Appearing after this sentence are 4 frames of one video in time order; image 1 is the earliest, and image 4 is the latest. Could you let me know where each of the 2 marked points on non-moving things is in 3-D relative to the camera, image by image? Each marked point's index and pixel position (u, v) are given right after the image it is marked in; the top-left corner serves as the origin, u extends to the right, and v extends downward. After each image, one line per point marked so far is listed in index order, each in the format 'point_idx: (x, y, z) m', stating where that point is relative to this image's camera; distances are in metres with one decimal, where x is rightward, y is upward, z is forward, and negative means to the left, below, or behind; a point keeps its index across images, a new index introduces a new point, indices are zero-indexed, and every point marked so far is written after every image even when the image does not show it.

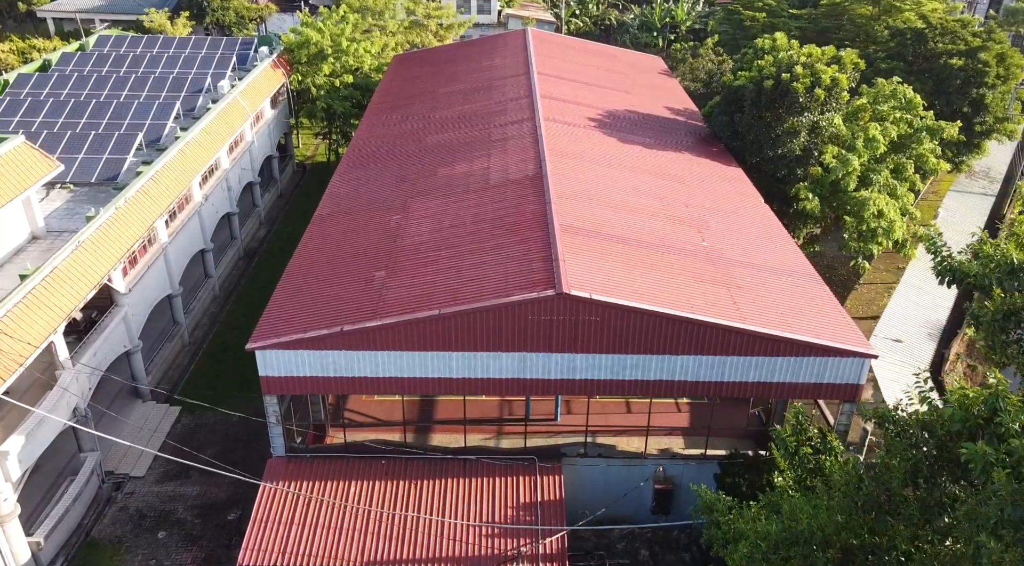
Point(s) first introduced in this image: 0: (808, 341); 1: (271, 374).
0: (+6.4, -1.3, +19.3) m
1: (-5.3, -2.0, +19.9) m
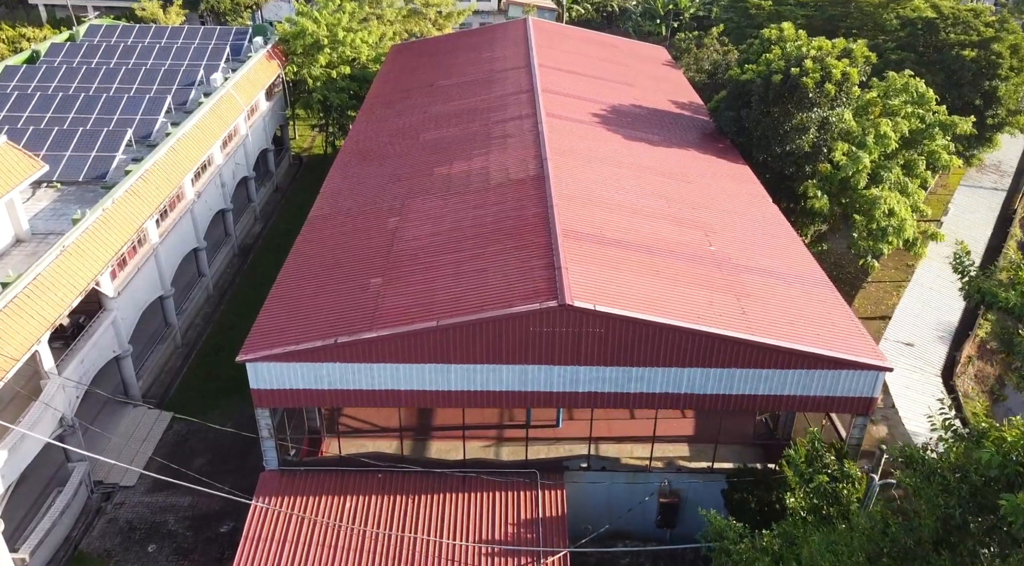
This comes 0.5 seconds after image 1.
0: (+6.4, -1.5, +18.6) m
1: (-5.3, -2.2, +19.2) m
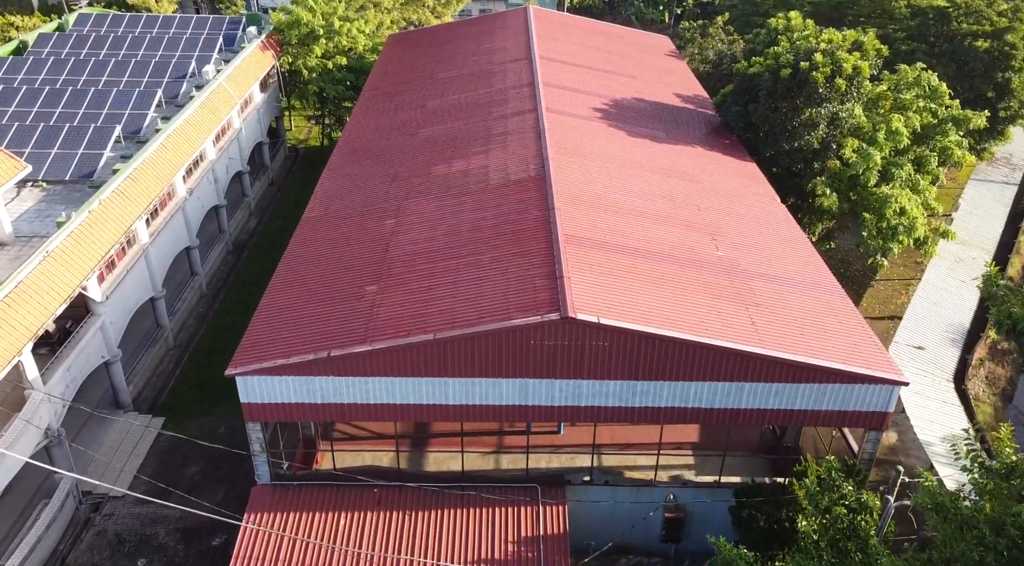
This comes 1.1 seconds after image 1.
0: (+6.4, -1.7, +17.8) m
1: (-5.3, -2.4, +18.4) m
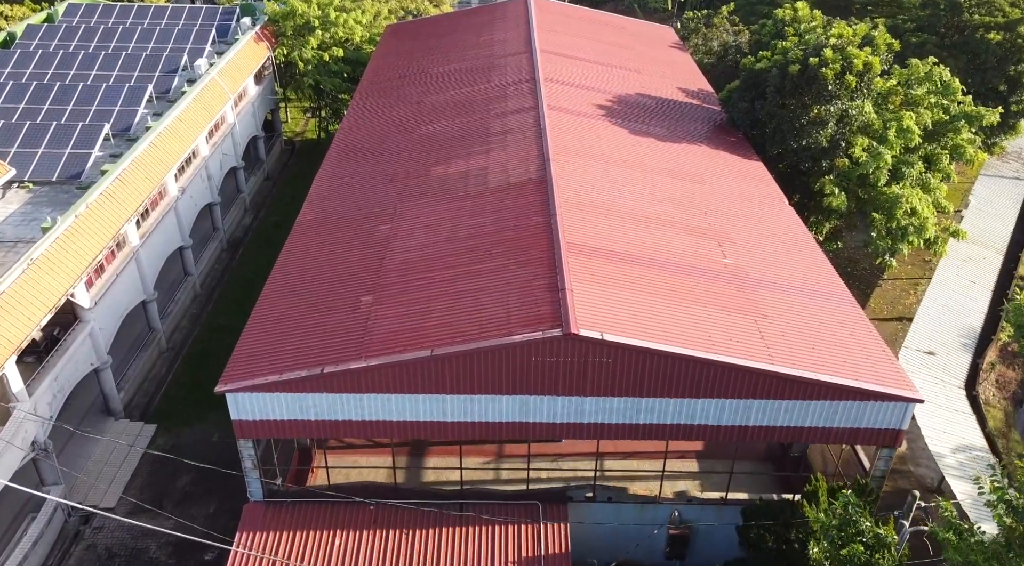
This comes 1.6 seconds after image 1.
0: (+6.4, -1.9, +17.2) m
1: (-5.3, -2.7, +17.8) m
